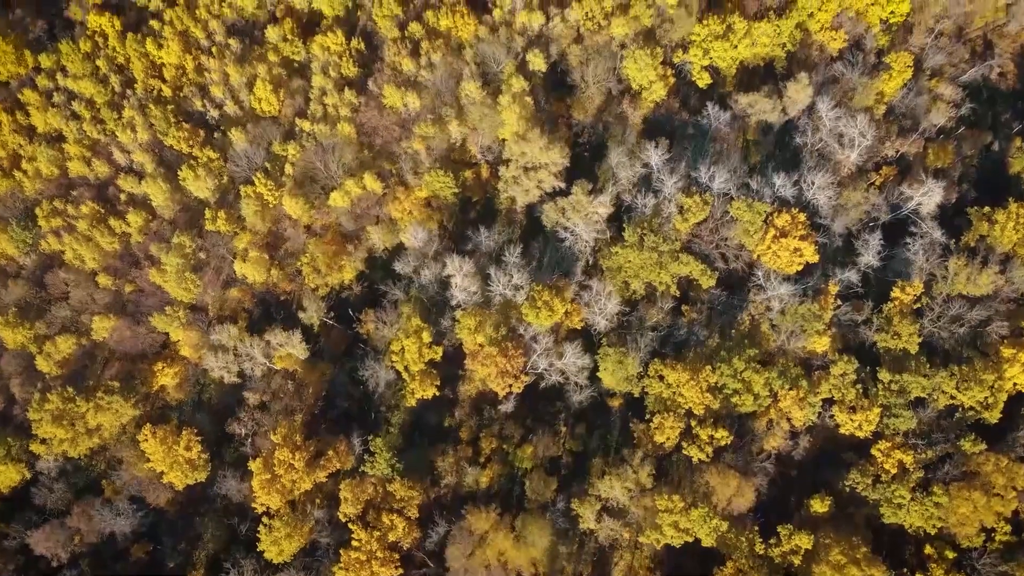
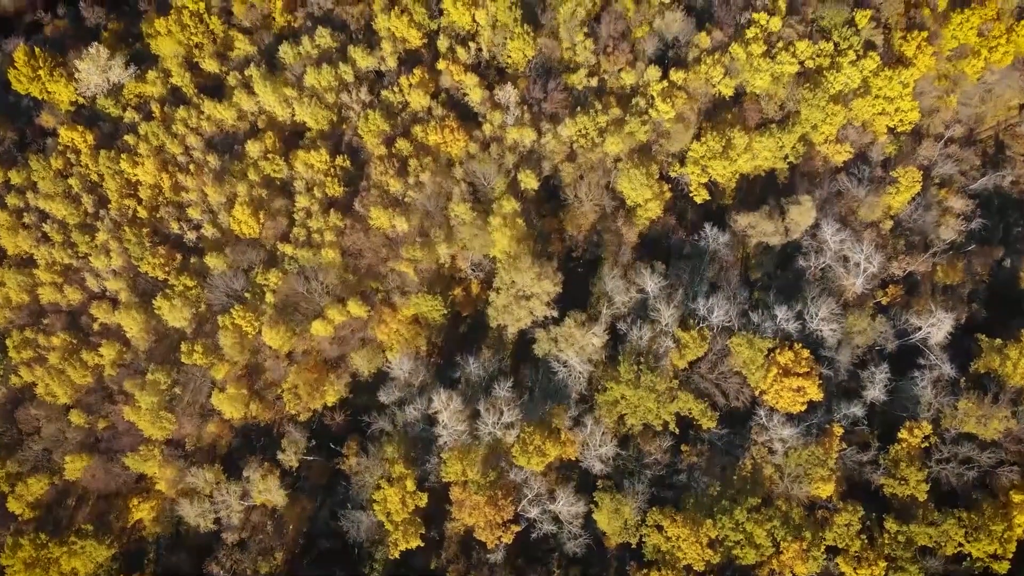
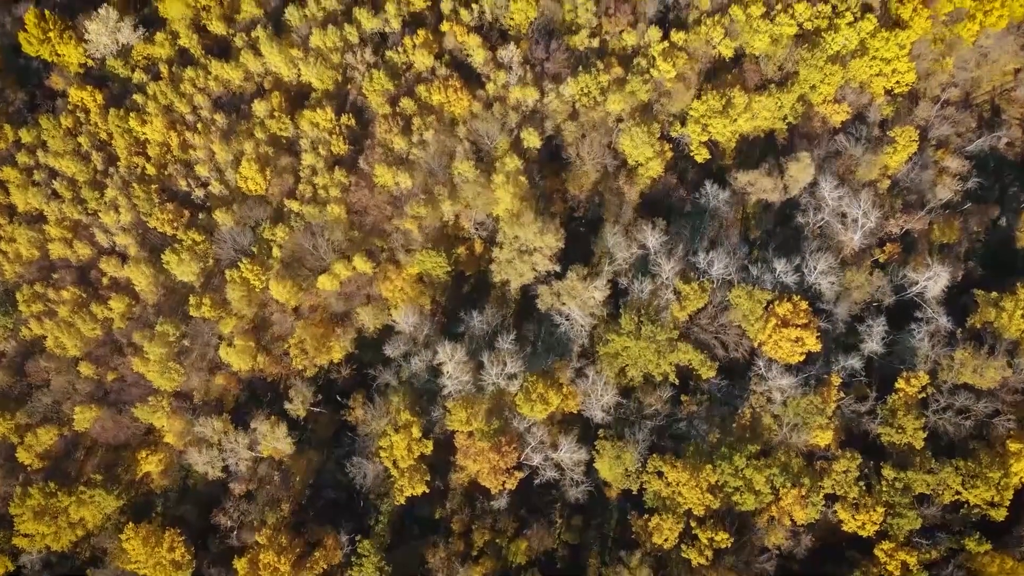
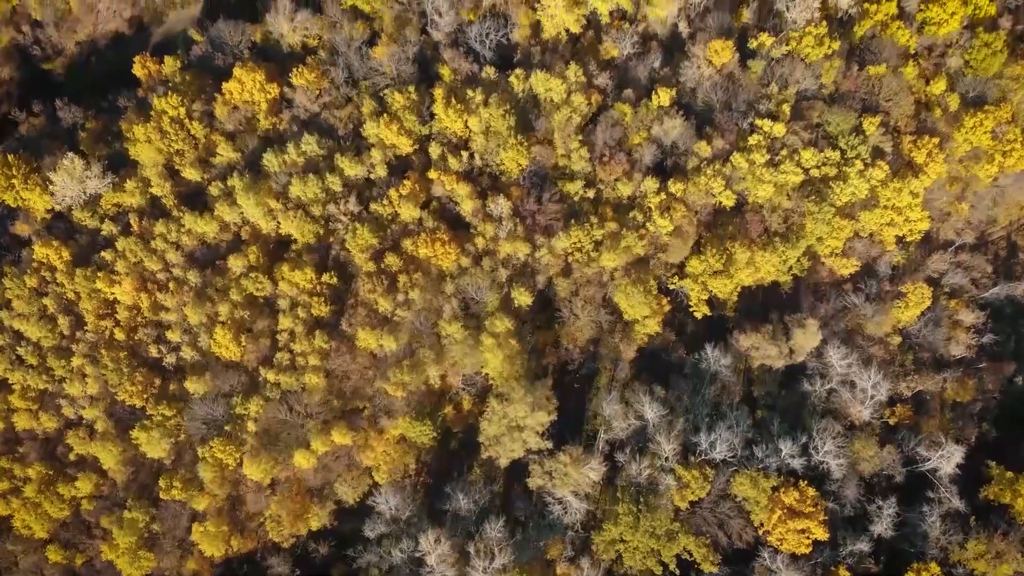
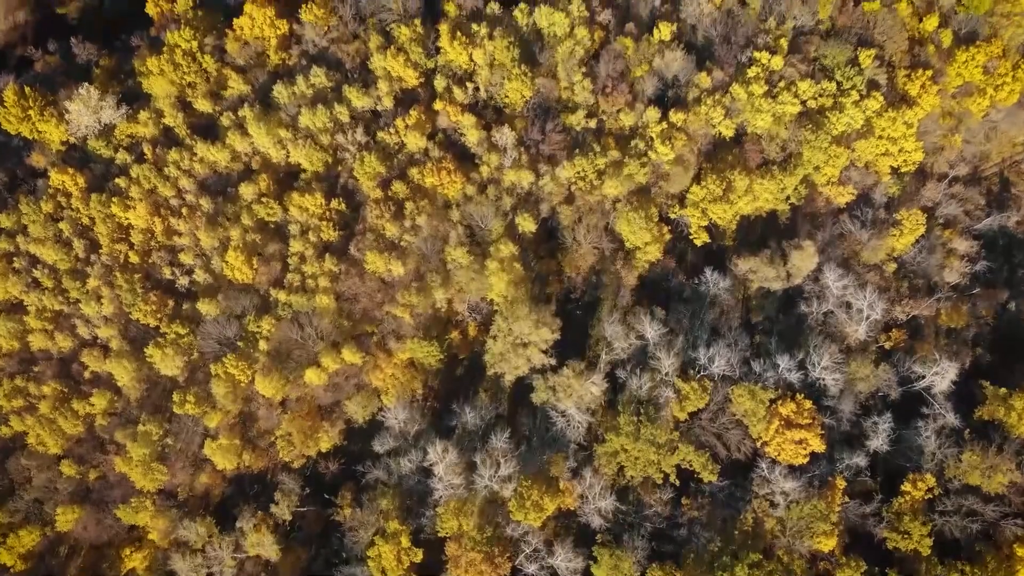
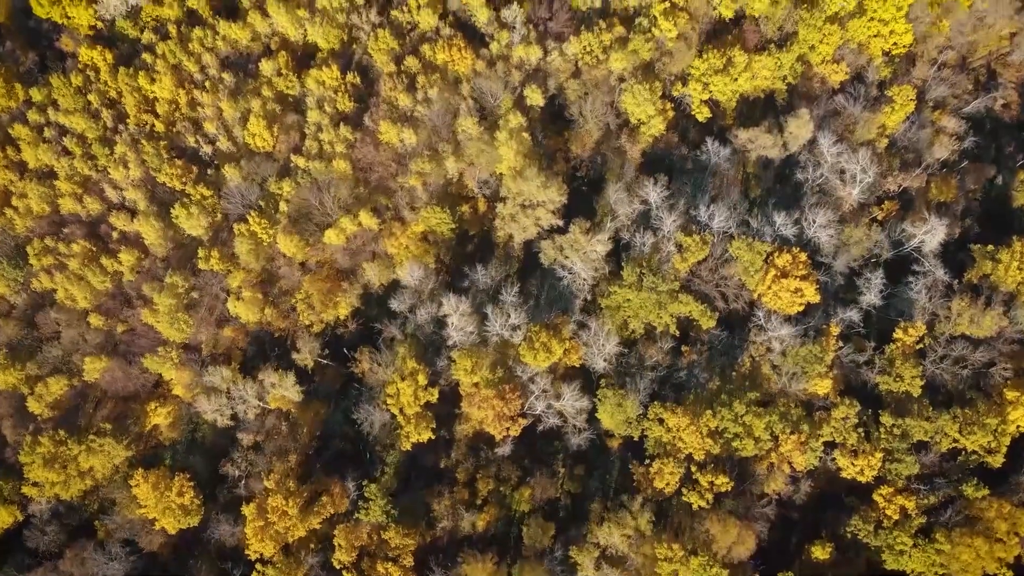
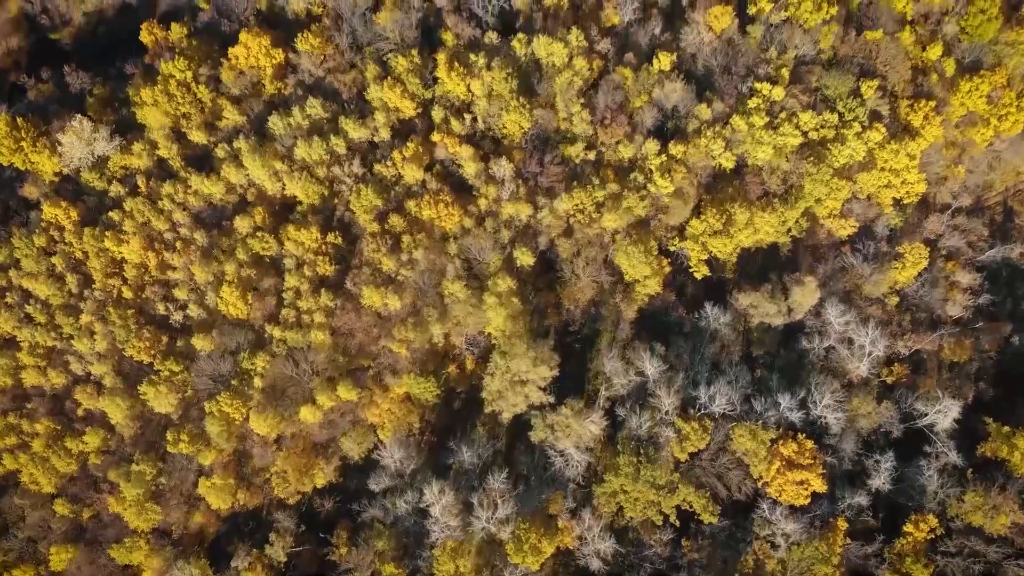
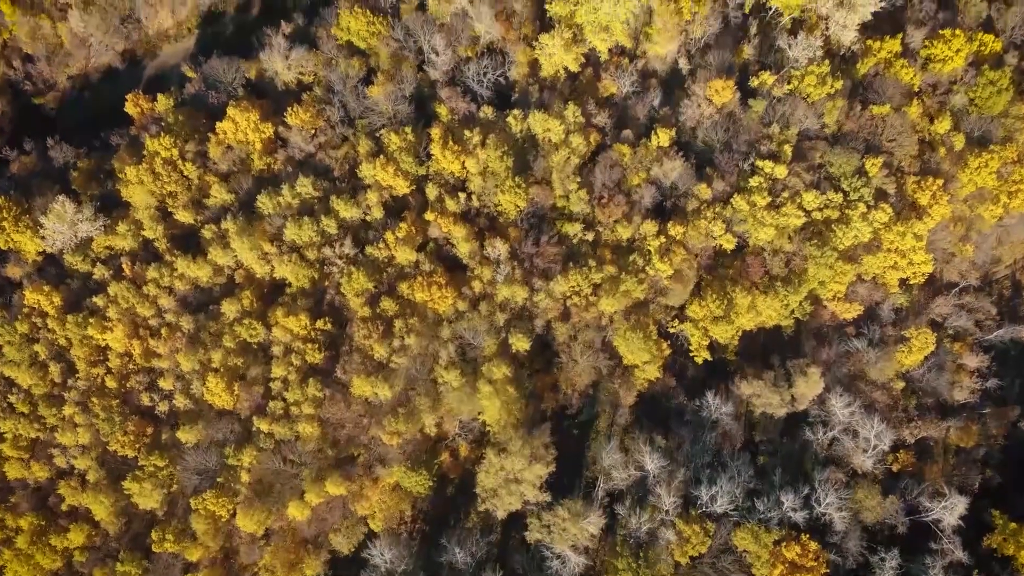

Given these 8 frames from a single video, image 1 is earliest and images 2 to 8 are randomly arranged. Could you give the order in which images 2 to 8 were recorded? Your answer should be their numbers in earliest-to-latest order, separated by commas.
6, 3, 2, 5, 7, 4, 8
